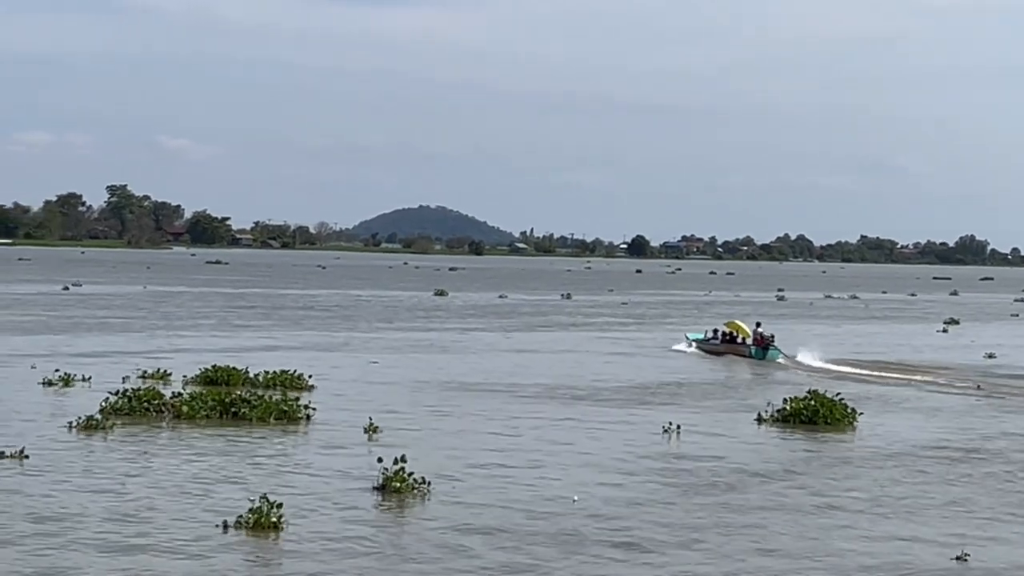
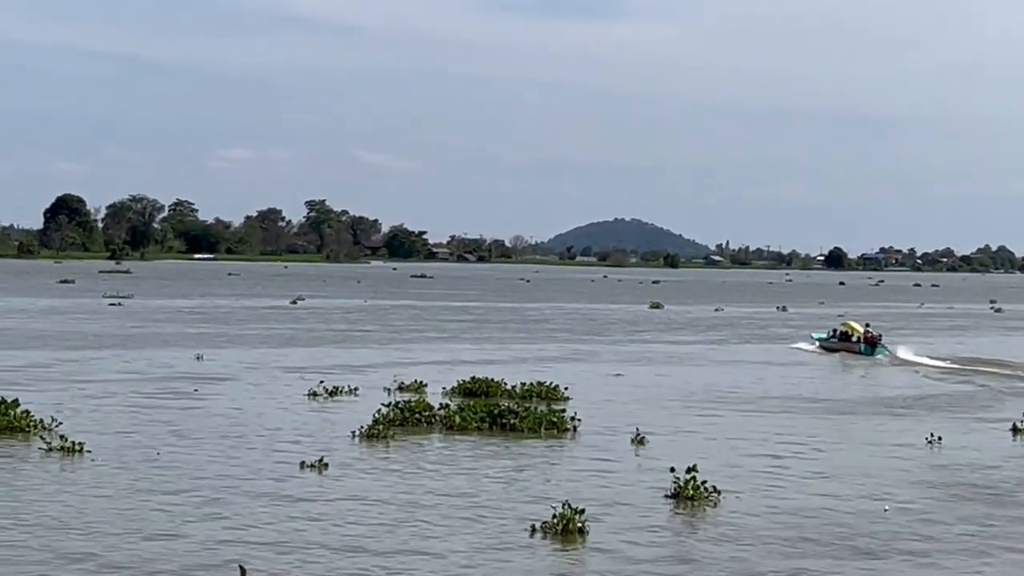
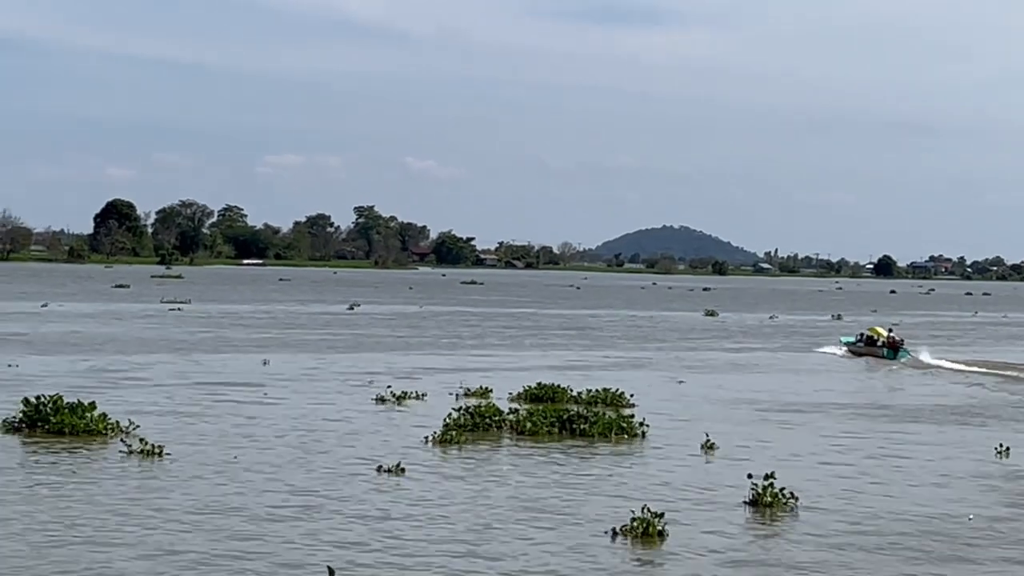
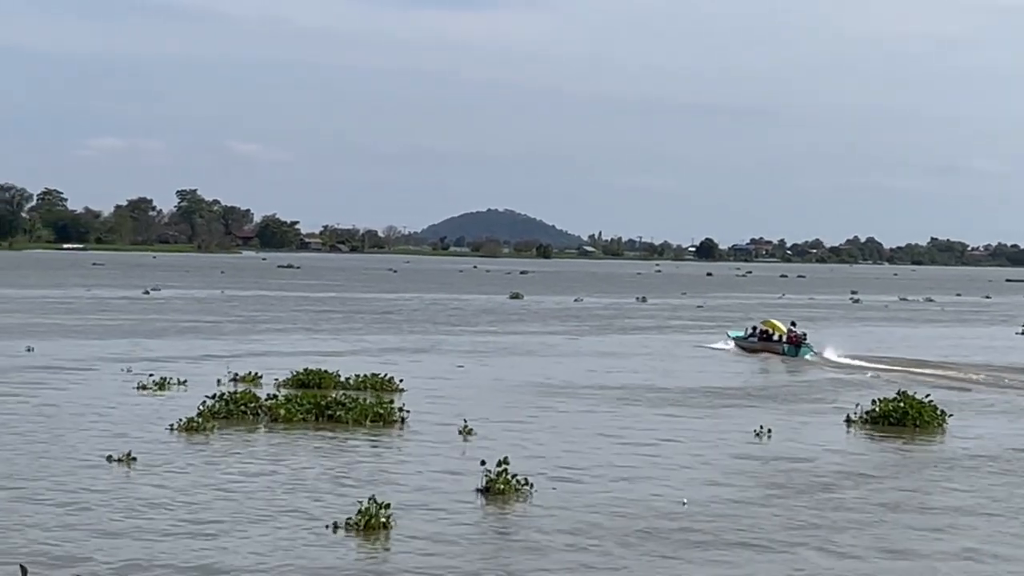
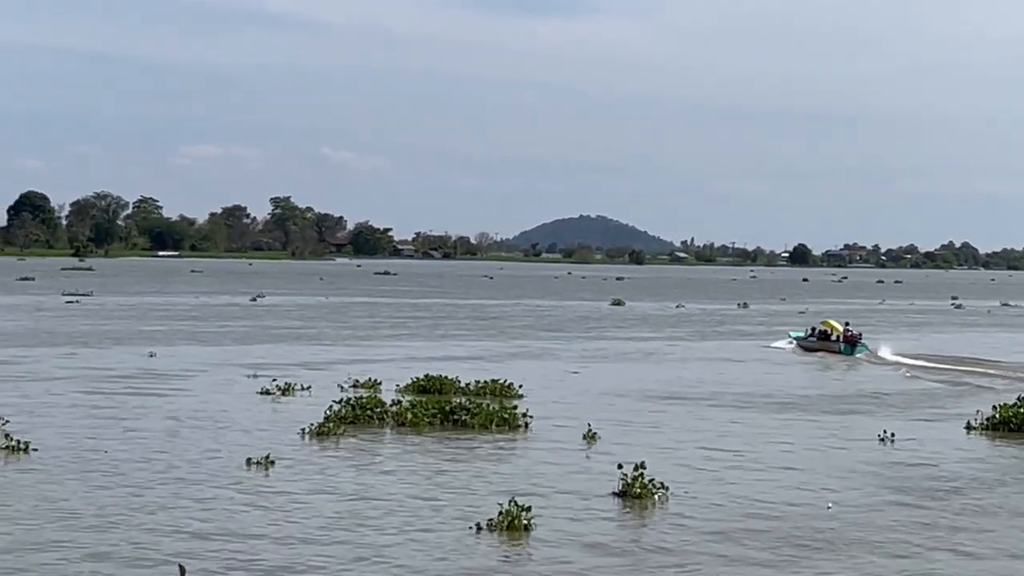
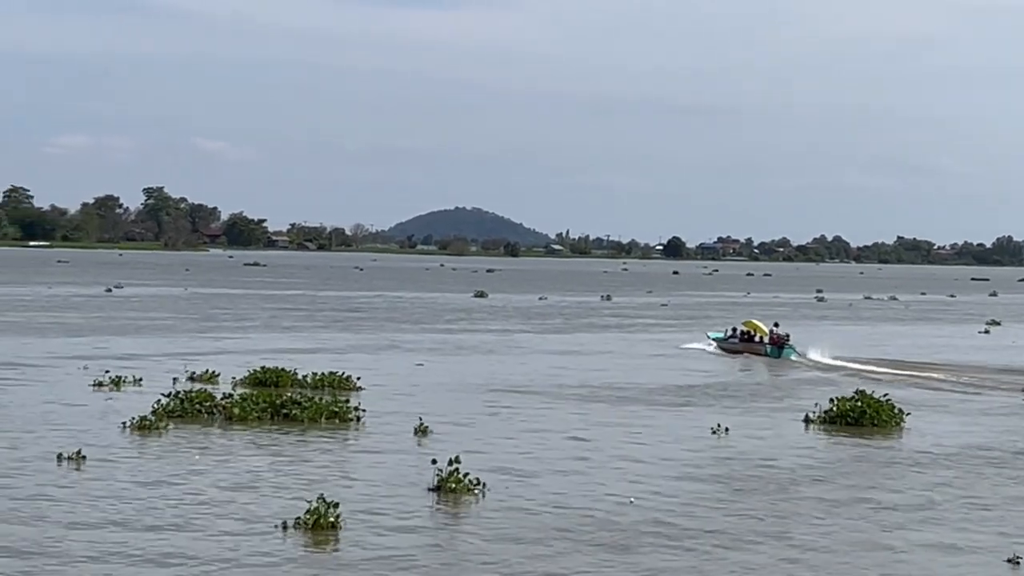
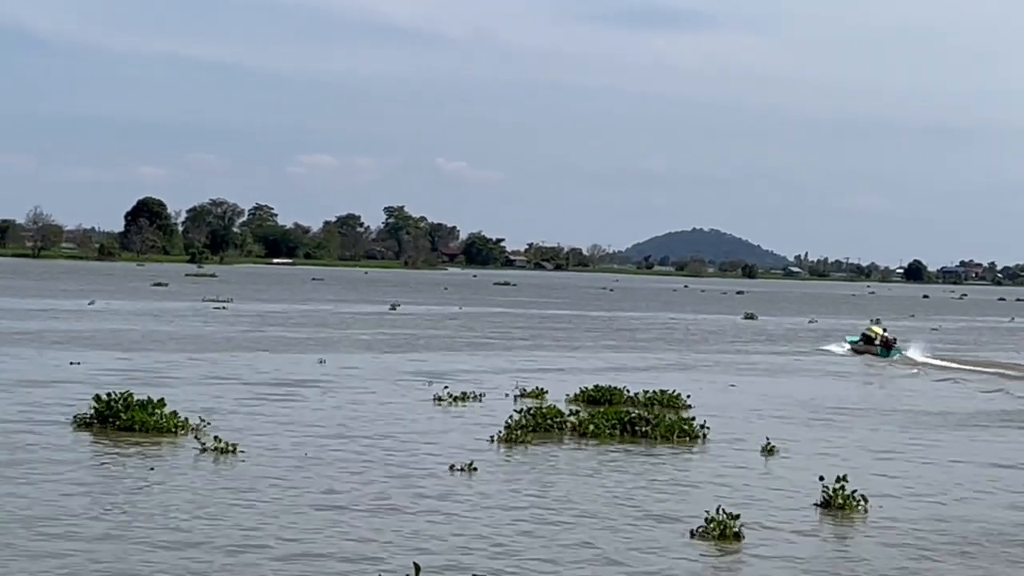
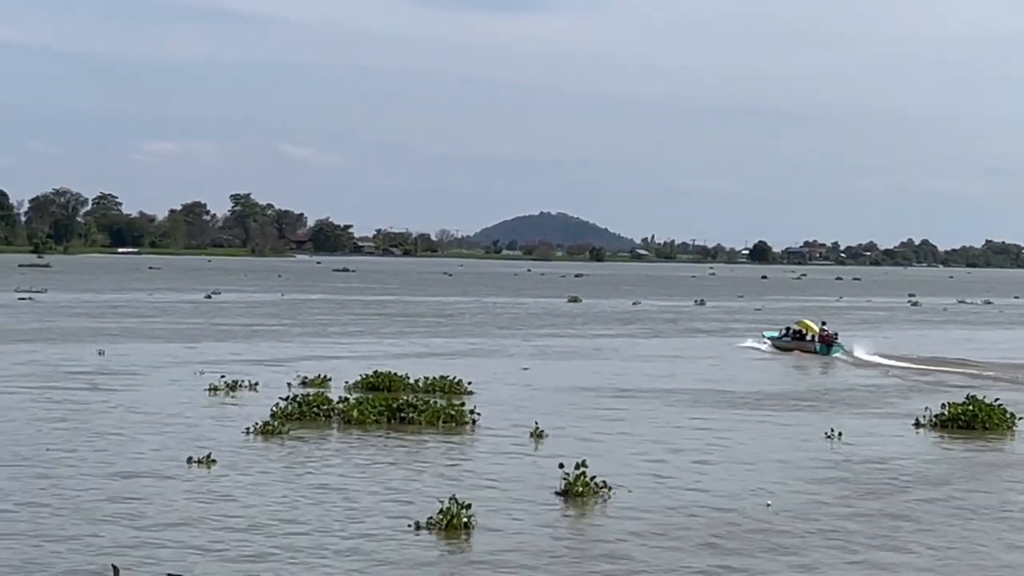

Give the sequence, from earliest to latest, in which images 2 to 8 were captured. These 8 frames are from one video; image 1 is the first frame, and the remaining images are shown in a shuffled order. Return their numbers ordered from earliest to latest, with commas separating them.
6, 4, 8, 5, 2, 3, 7
